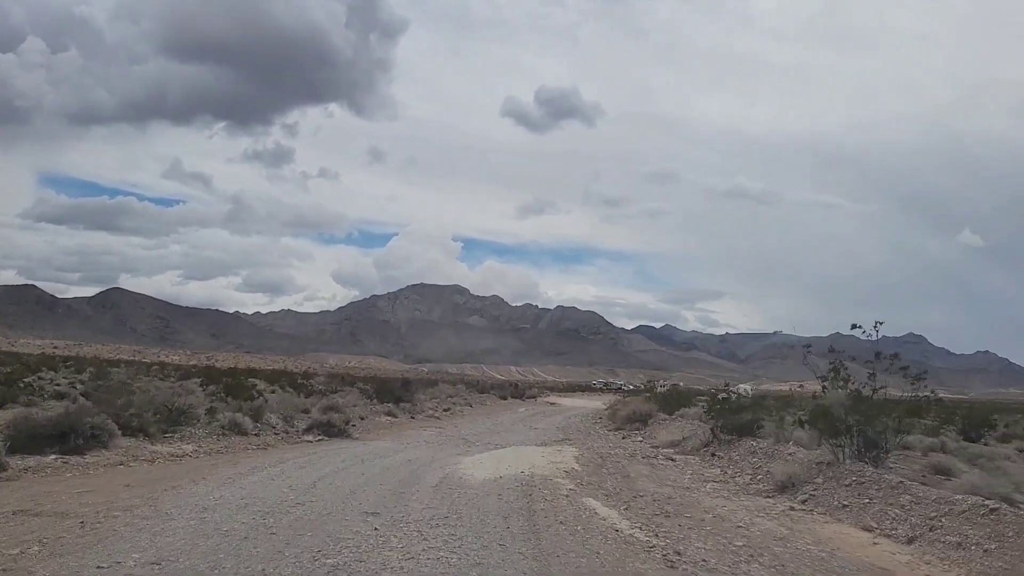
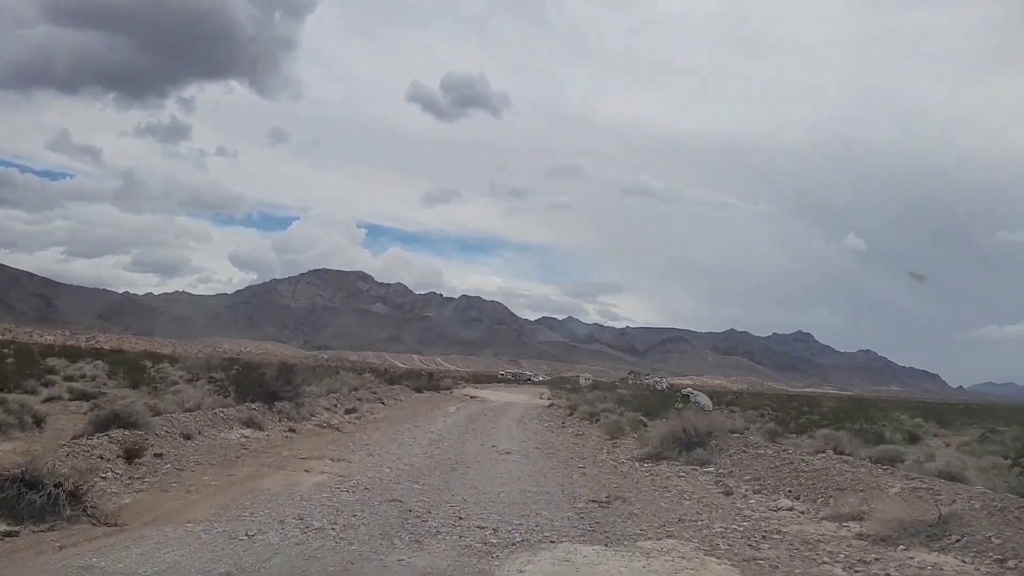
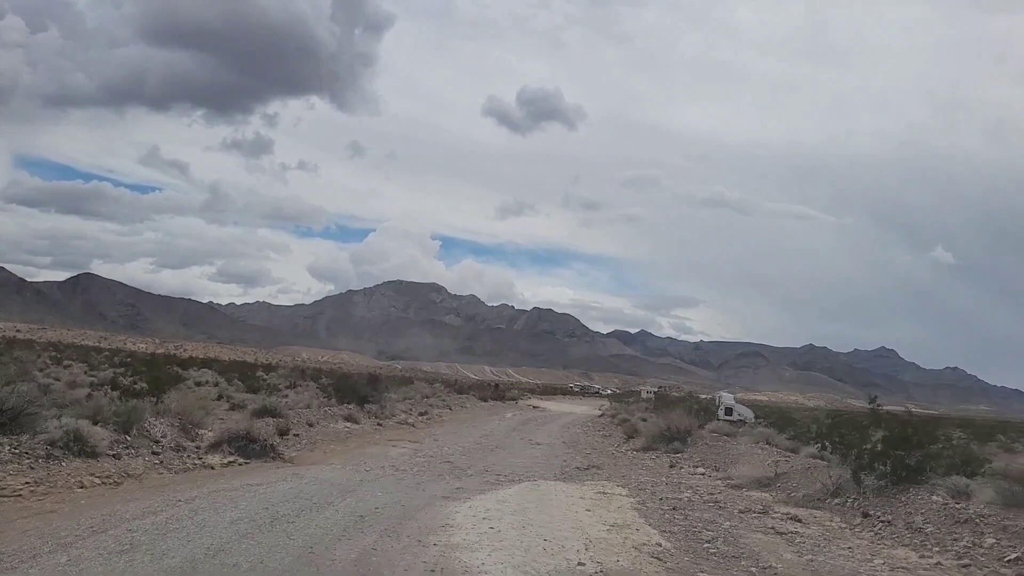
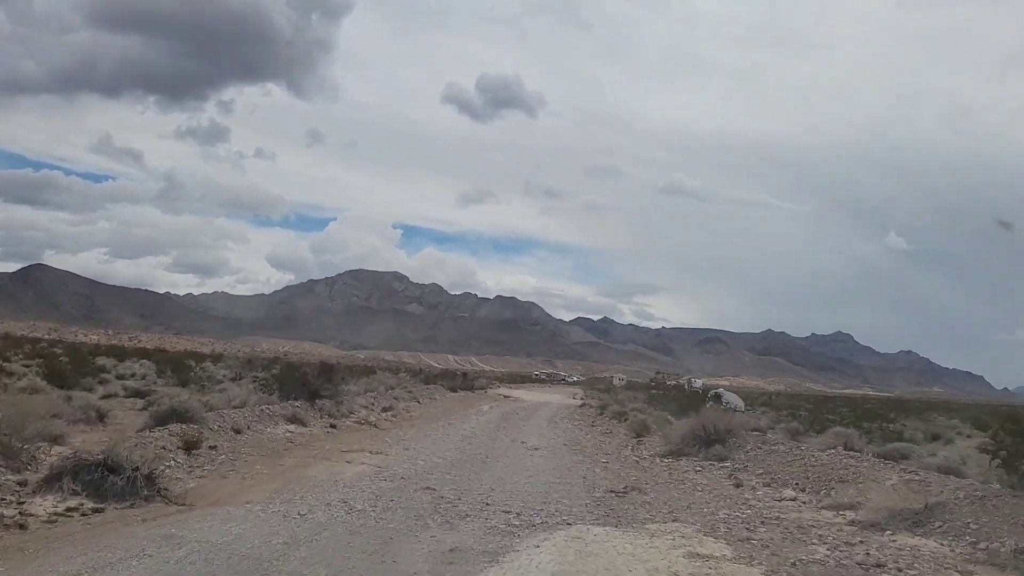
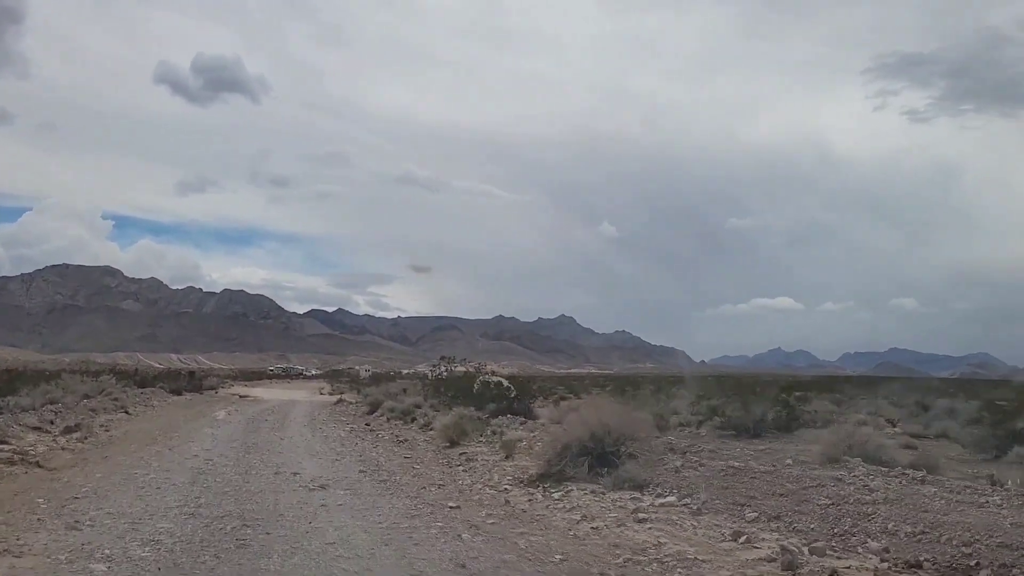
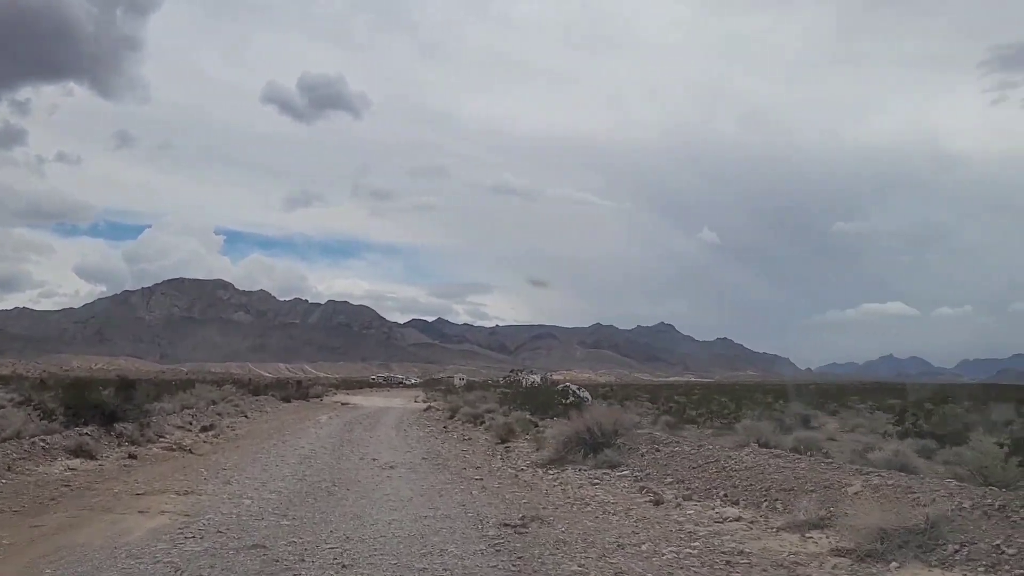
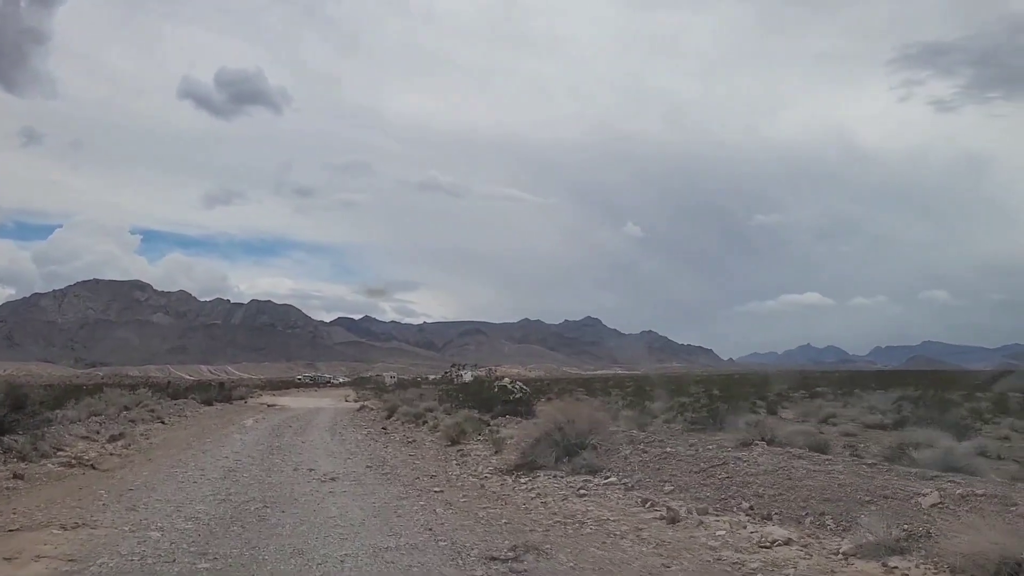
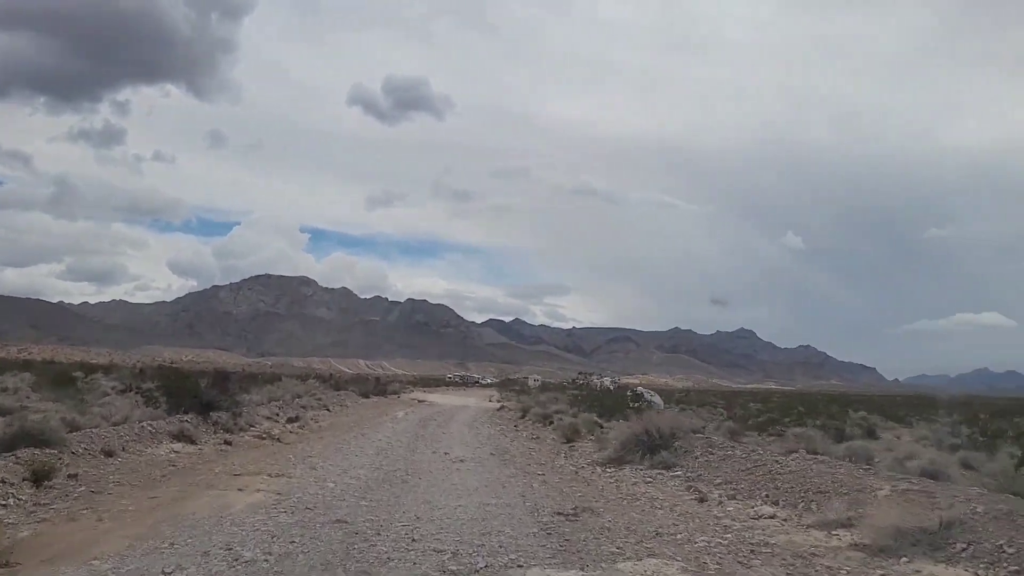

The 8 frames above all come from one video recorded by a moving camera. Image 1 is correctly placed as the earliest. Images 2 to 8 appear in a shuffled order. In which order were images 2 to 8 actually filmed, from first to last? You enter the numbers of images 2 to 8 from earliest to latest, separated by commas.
3, 4, 2, 8, 6, 7, 5
